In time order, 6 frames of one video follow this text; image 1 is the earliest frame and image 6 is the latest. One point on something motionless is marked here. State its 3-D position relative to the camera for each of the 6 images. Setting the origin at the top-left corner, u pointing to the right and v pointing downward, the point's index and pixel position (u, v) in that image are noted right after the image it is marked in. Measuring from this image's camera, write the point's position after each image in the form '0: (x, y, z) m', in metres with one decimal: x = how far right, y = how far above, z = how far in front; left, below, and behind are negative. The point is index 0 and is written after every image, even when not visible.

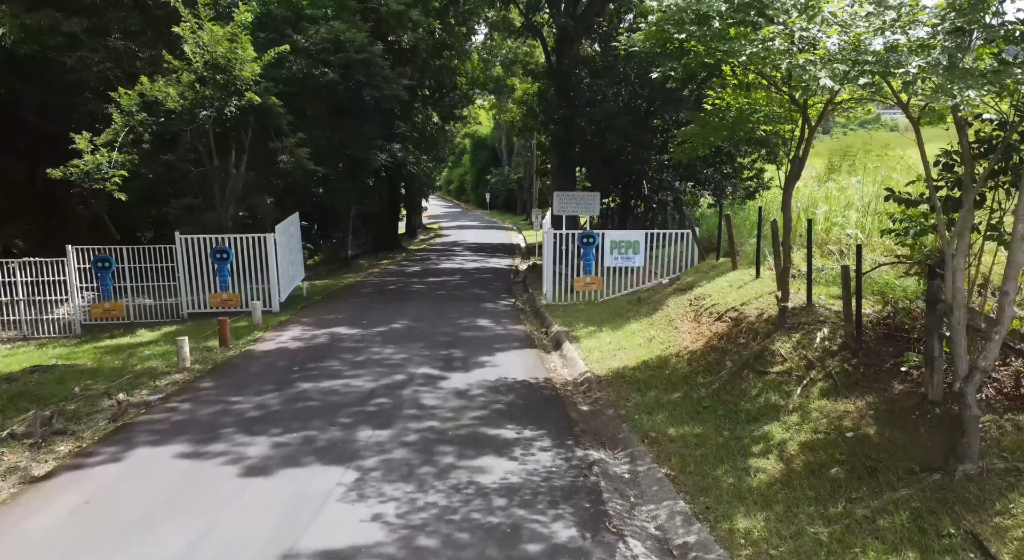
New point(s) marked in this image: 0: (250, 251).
0: (-5.1, +0.6, +15.2) m
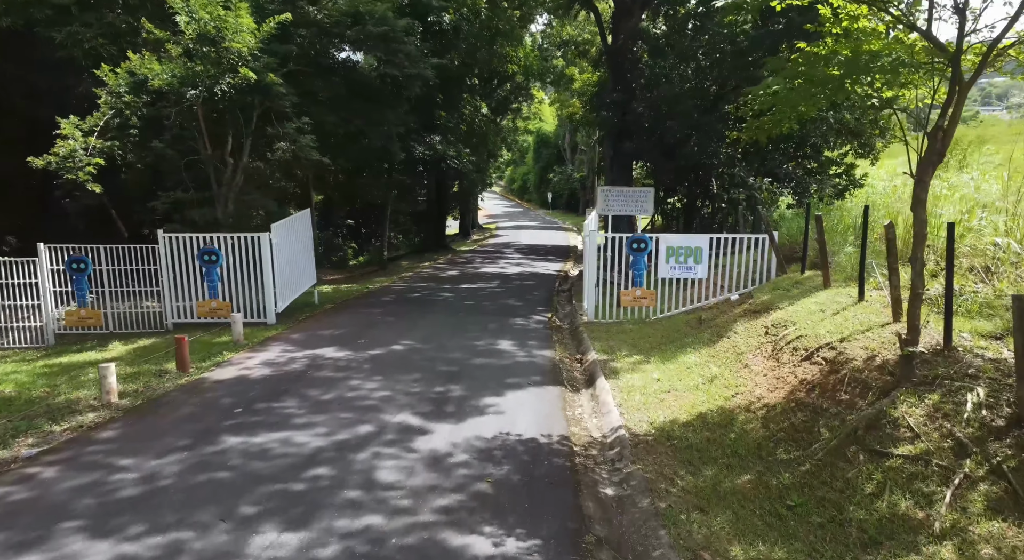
0: (-4.6, +0.5, +13.0) m
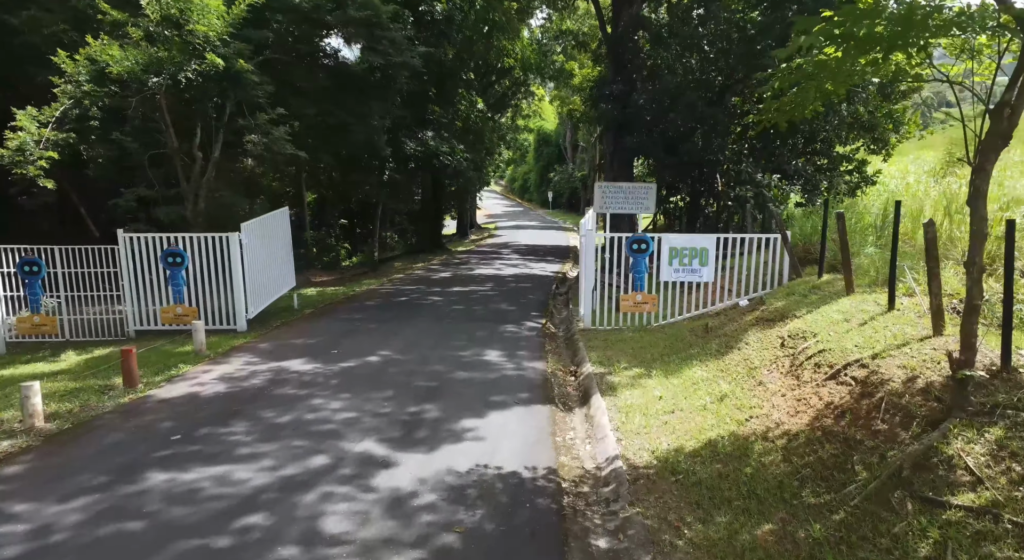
0: (-4.7, +0.4, +12.1) m
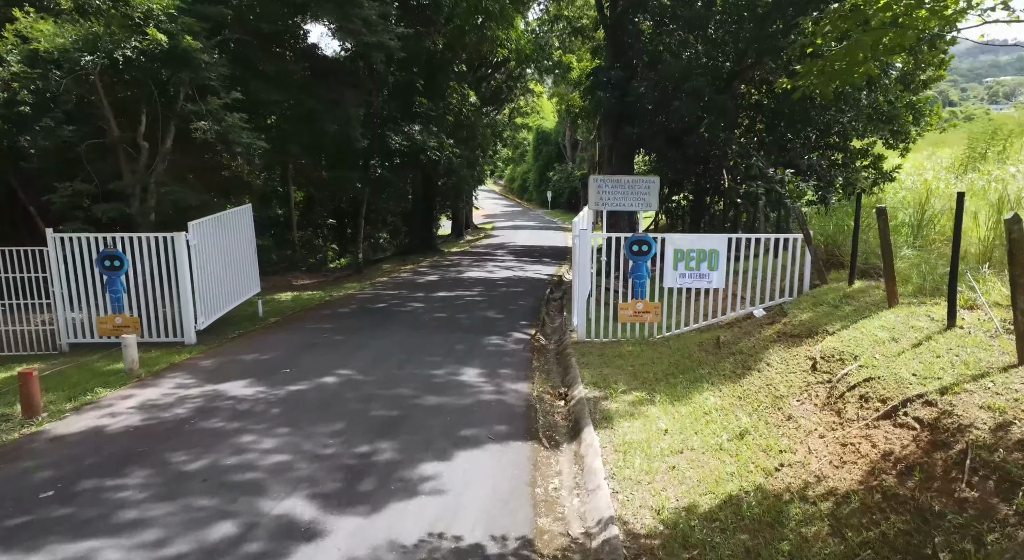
0: (-4.9, +0.3, +10.7) m
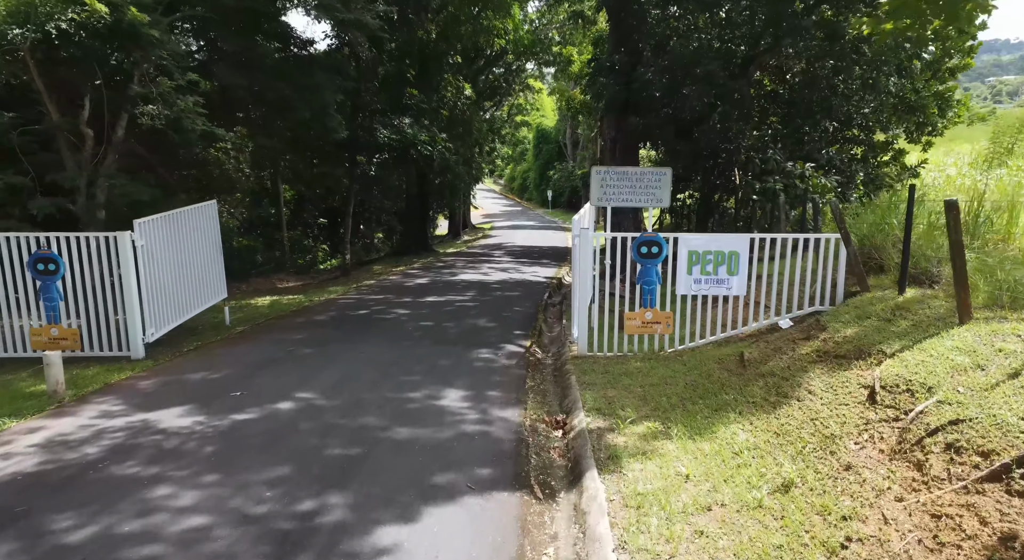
0: (-5.0, +0.3, +9.4) m
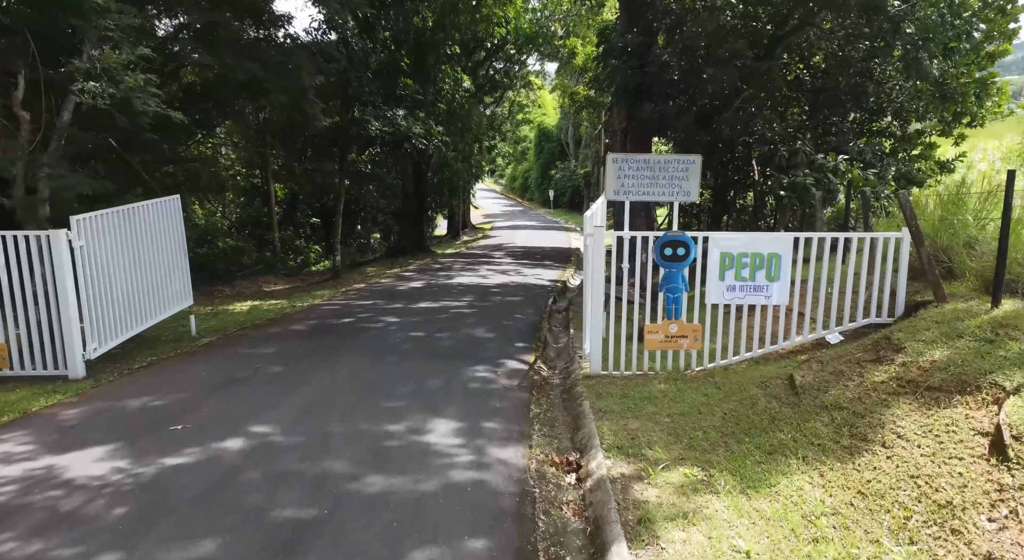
0: (-5.0, +0.2, +8.0) m
